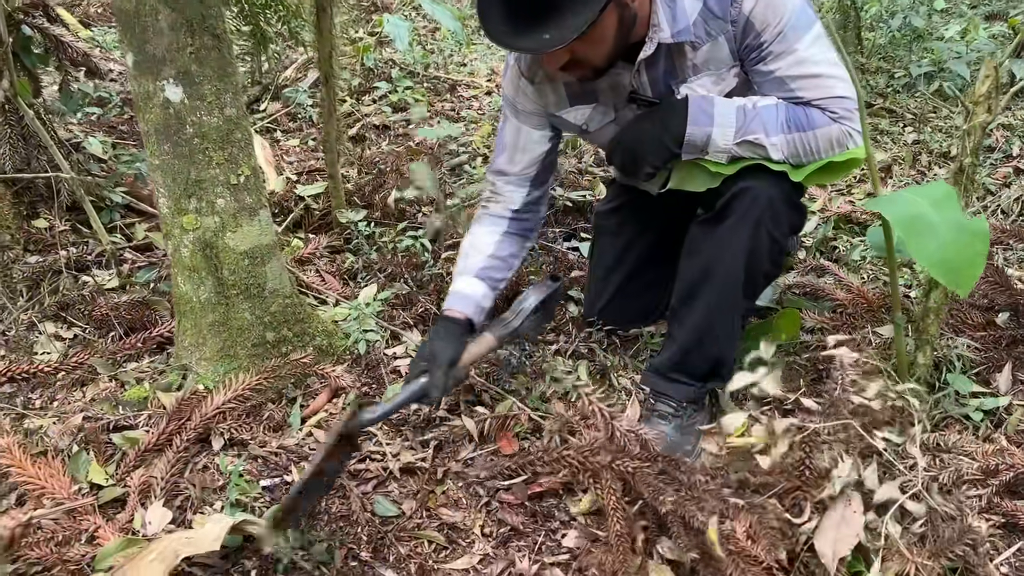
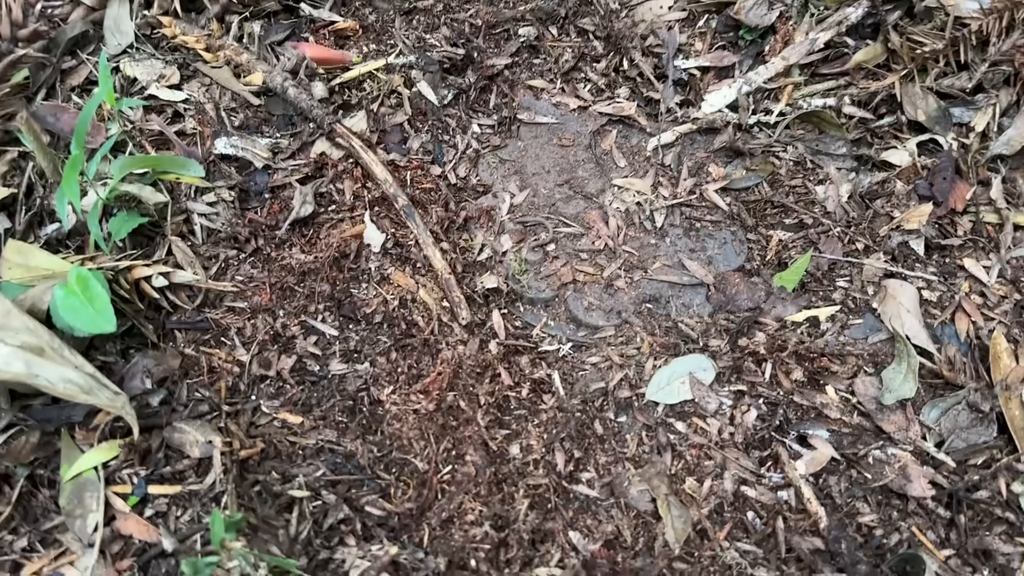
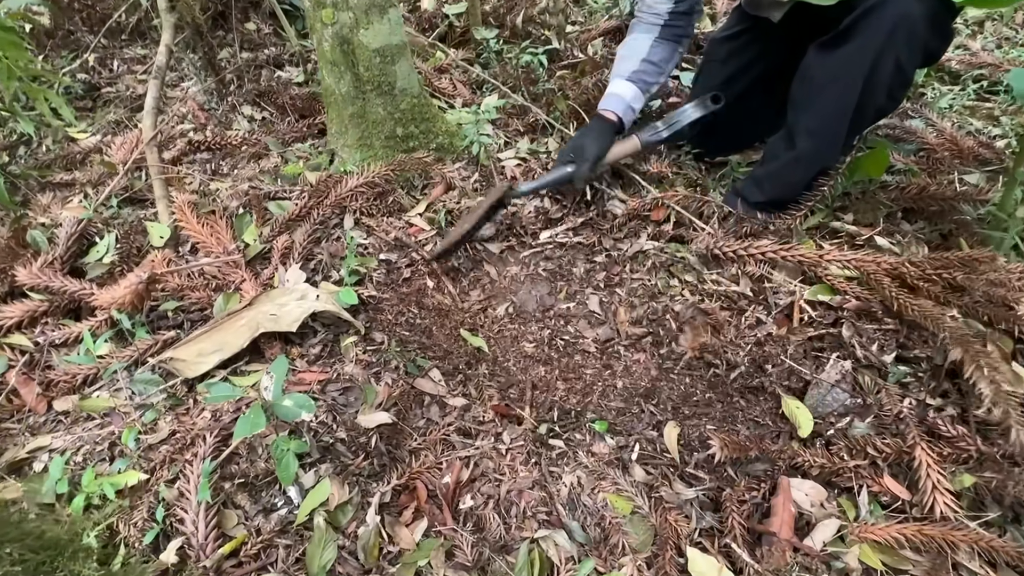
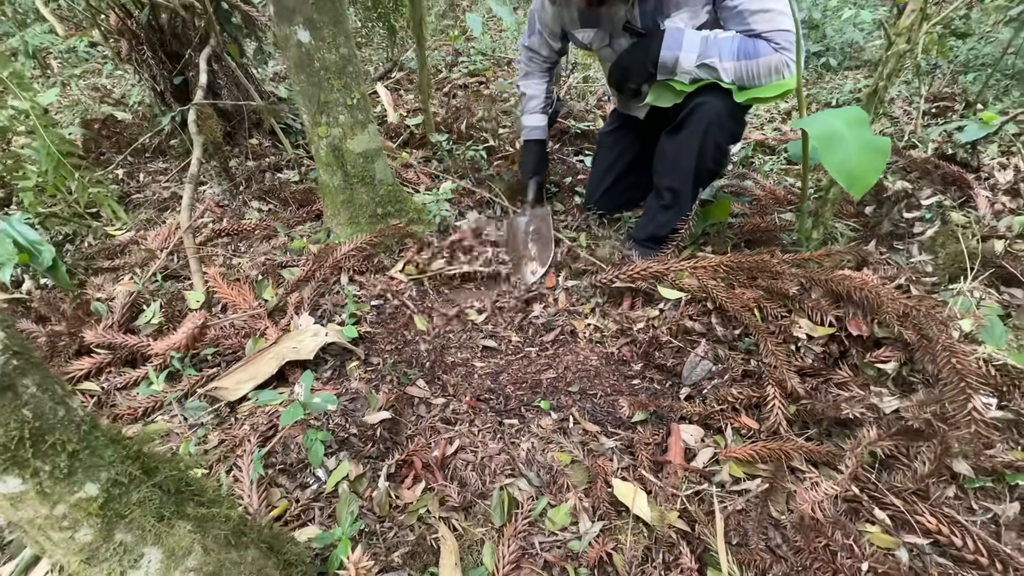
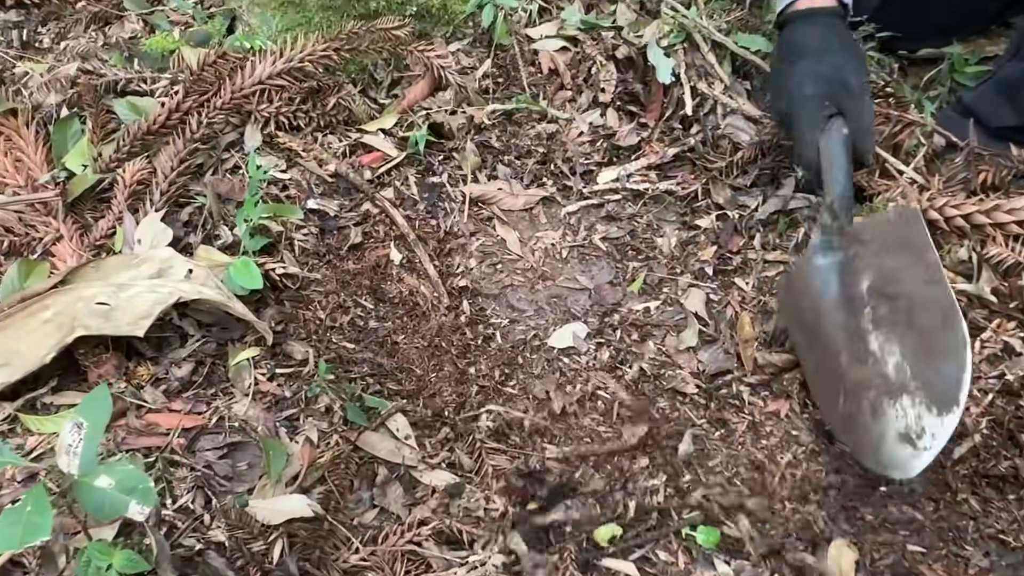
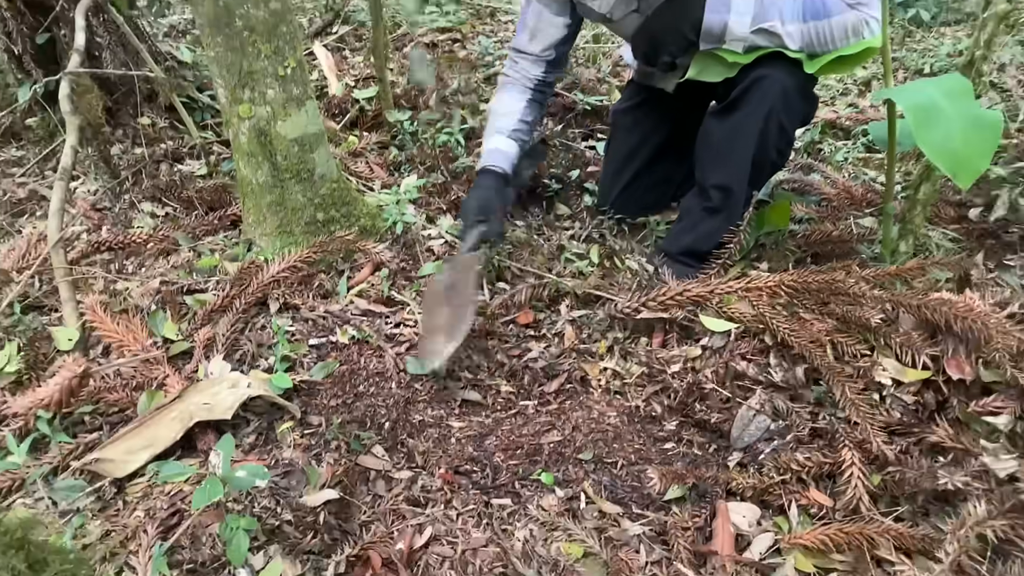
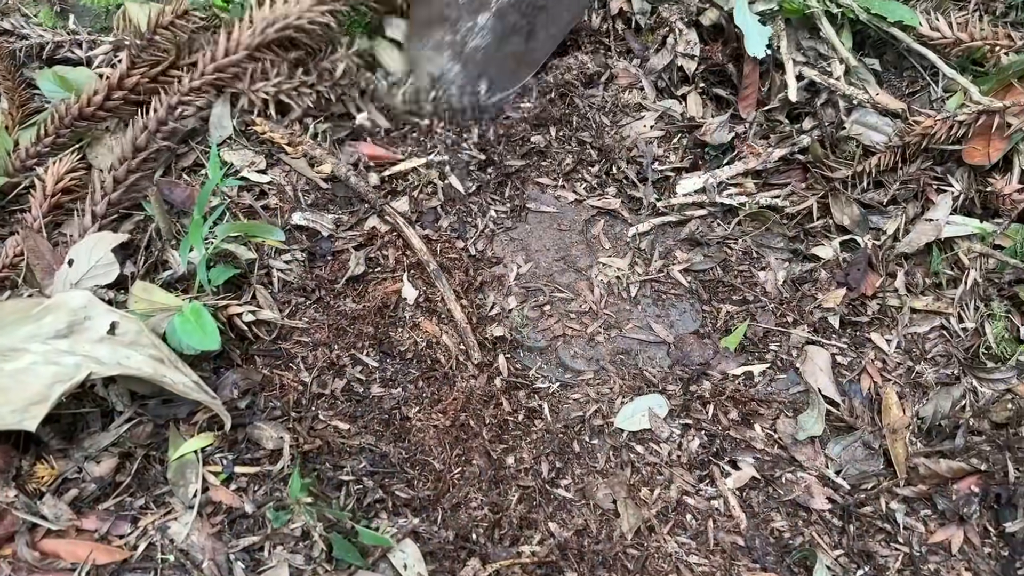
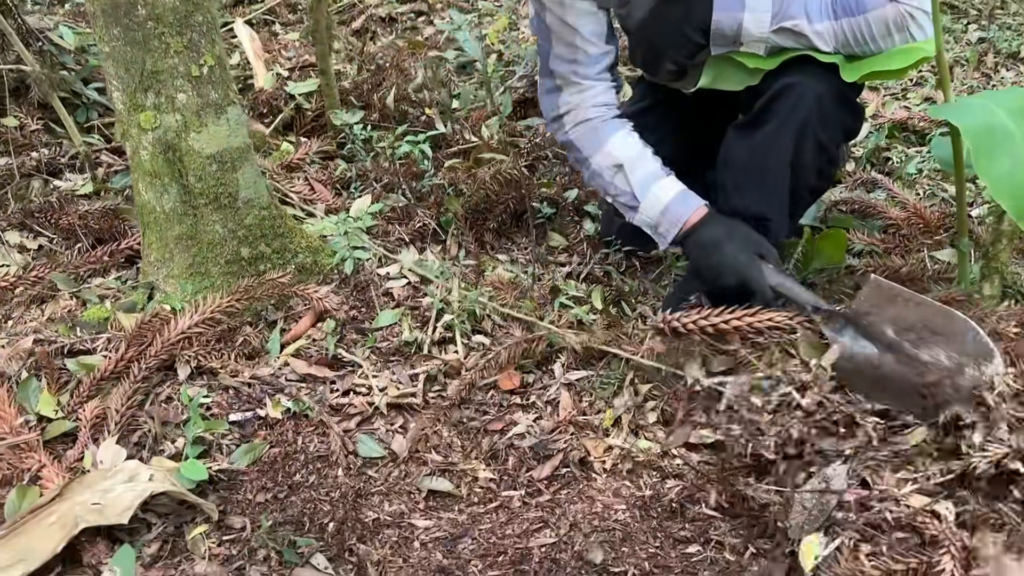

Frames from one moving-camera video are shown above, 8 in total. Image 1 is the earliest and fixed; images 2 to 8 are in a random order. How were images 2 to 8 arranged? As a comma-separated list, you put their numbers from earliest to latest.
8, 6, 4, 3, 5, 7, 2
